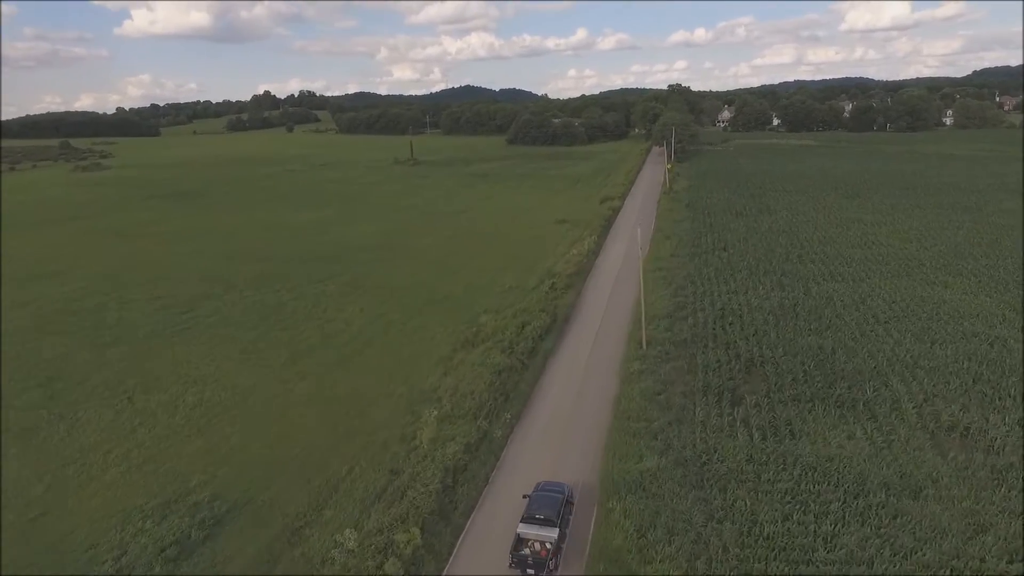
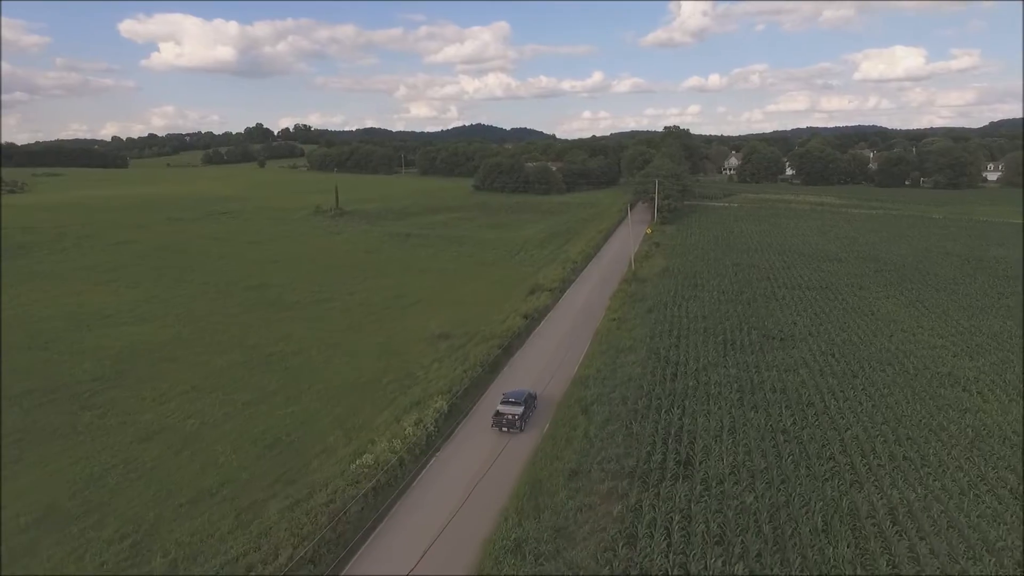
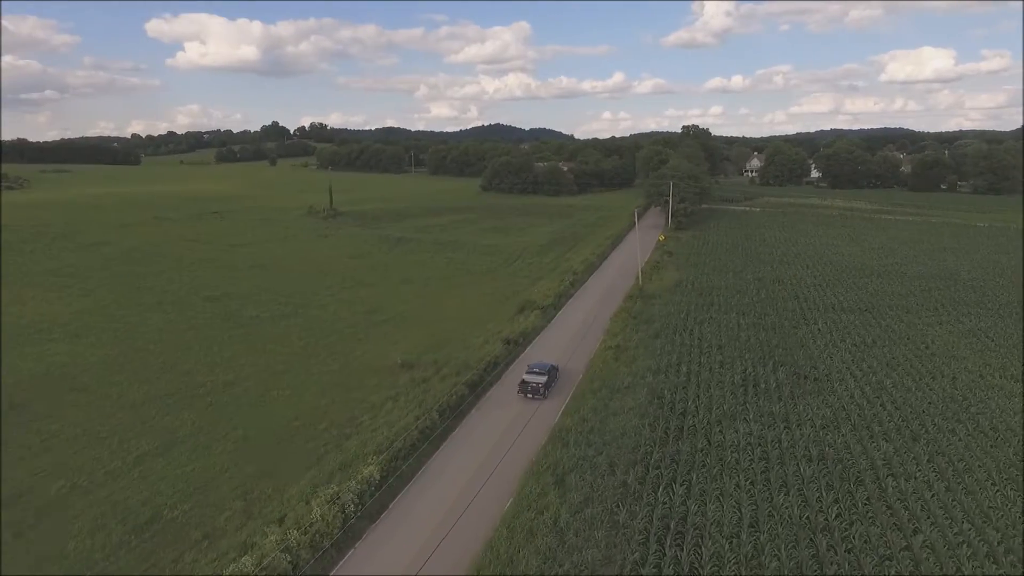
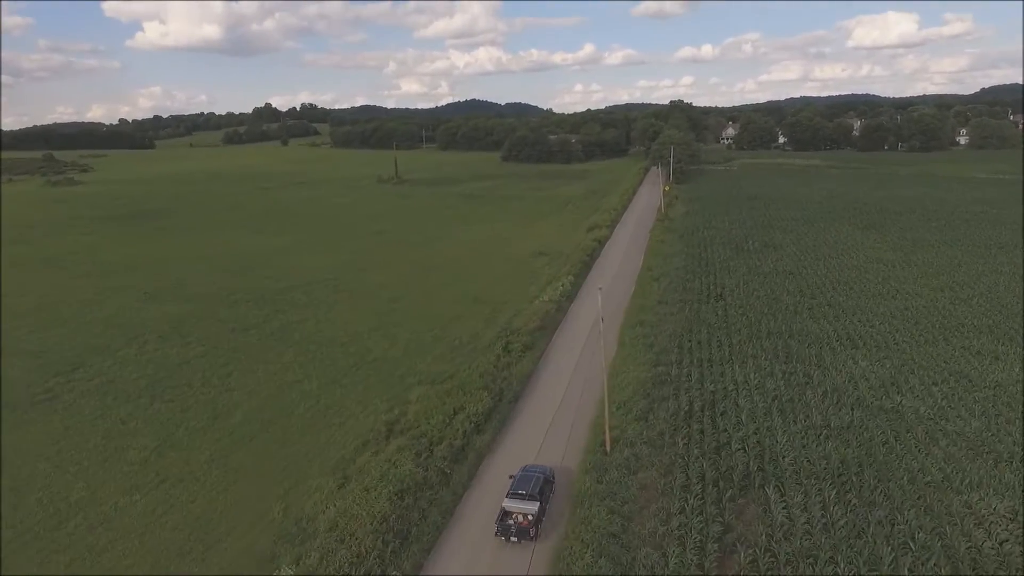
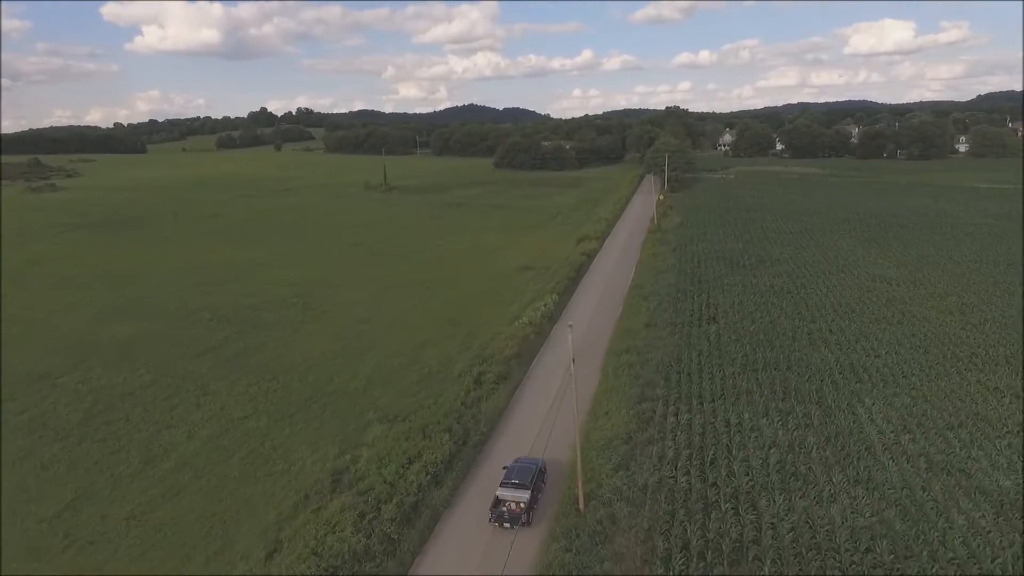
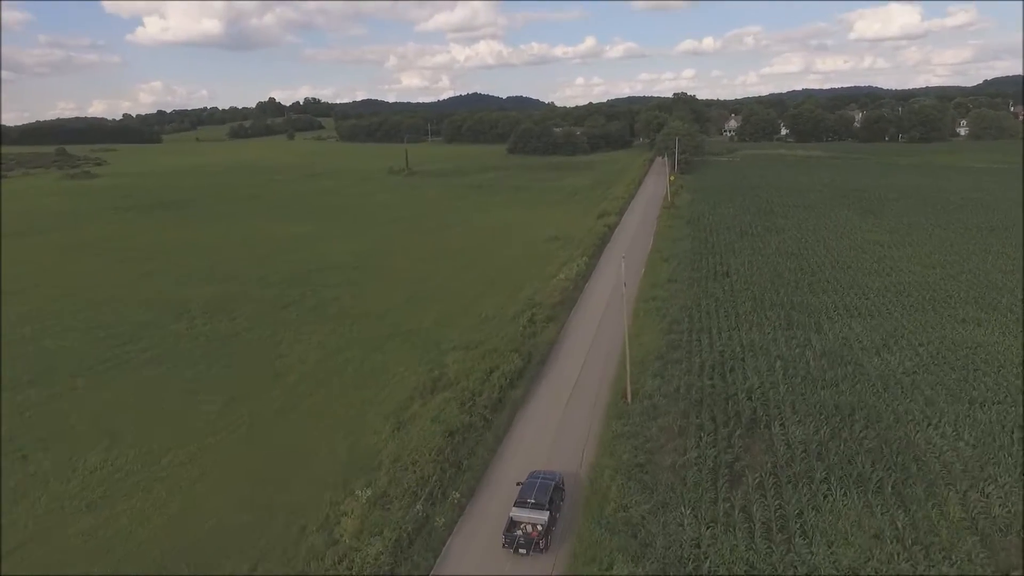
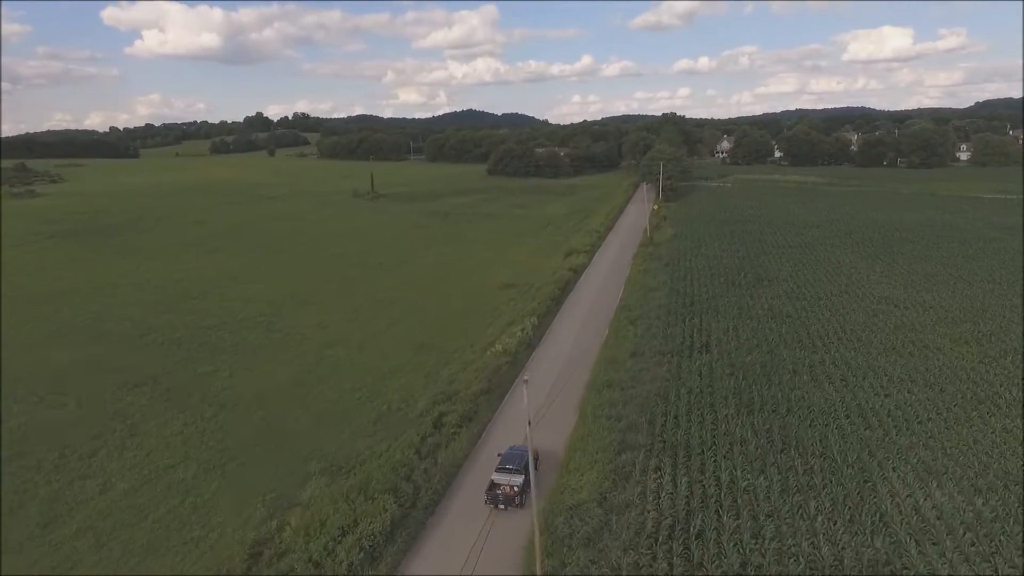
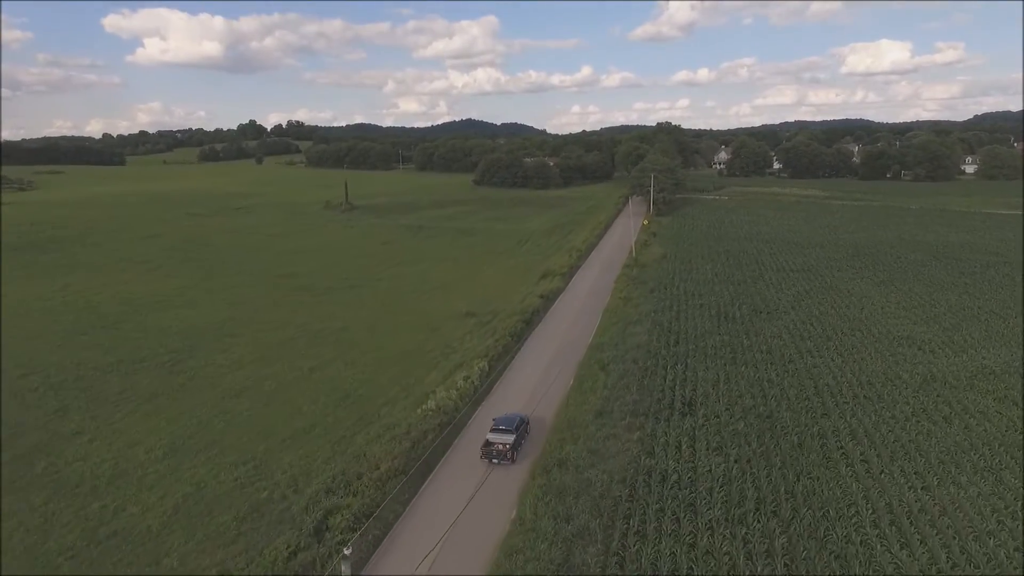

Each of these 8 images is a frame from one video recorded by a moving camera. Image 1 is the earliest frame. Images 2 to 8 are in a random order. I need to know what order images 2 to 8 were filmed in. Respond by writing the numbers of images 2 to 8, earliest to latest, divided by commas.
6, 4, 5, 7, 8, 2, 3
